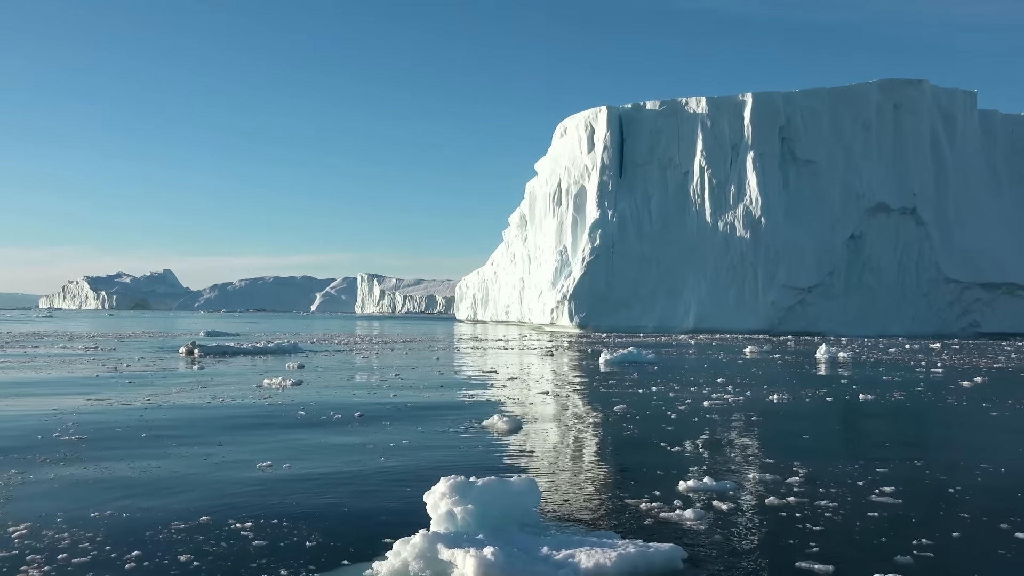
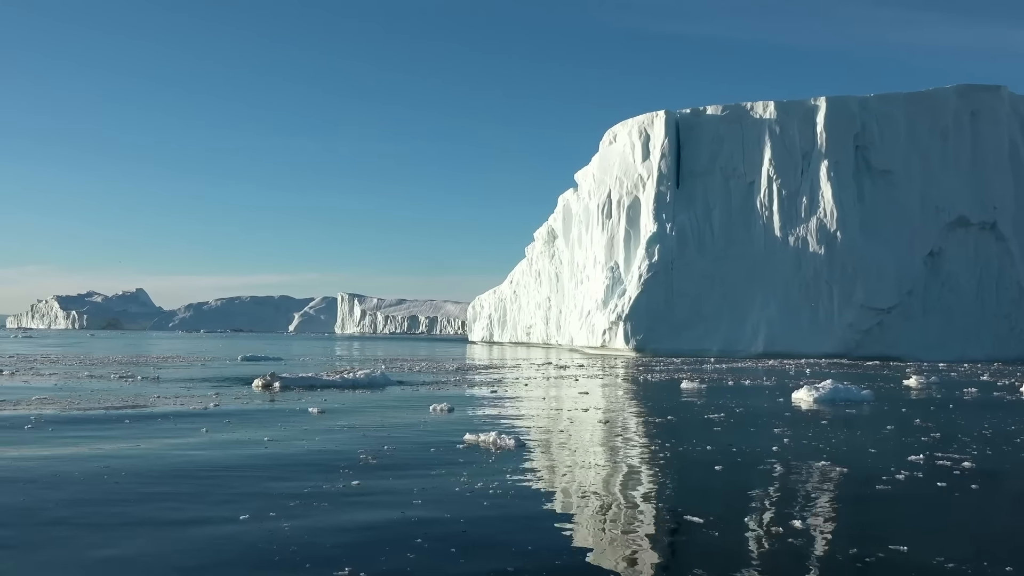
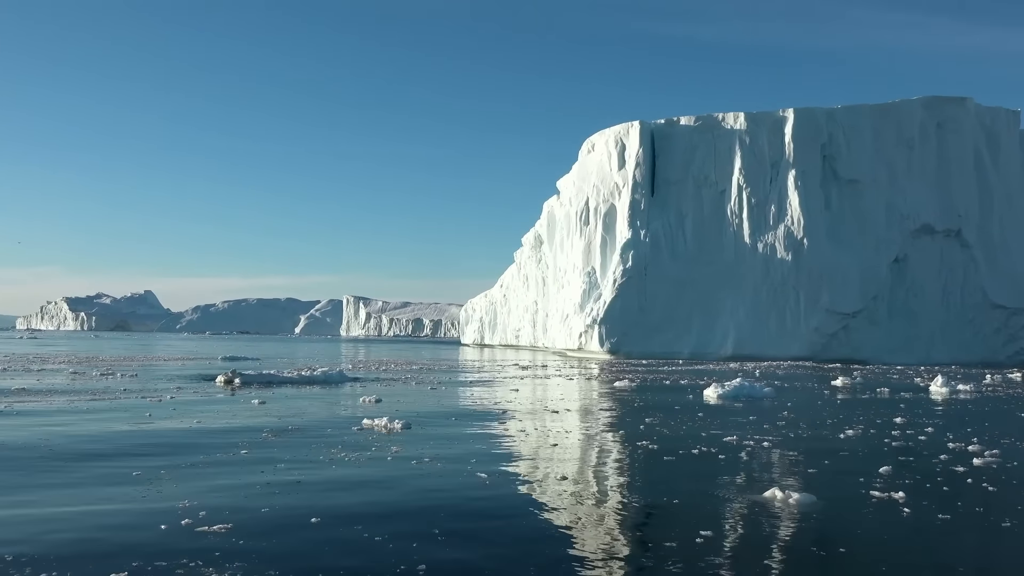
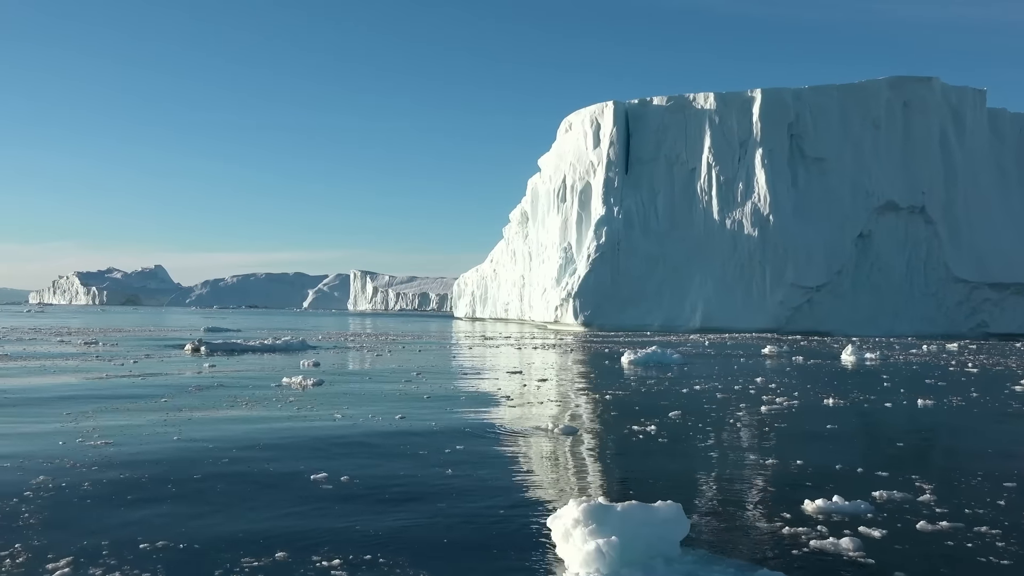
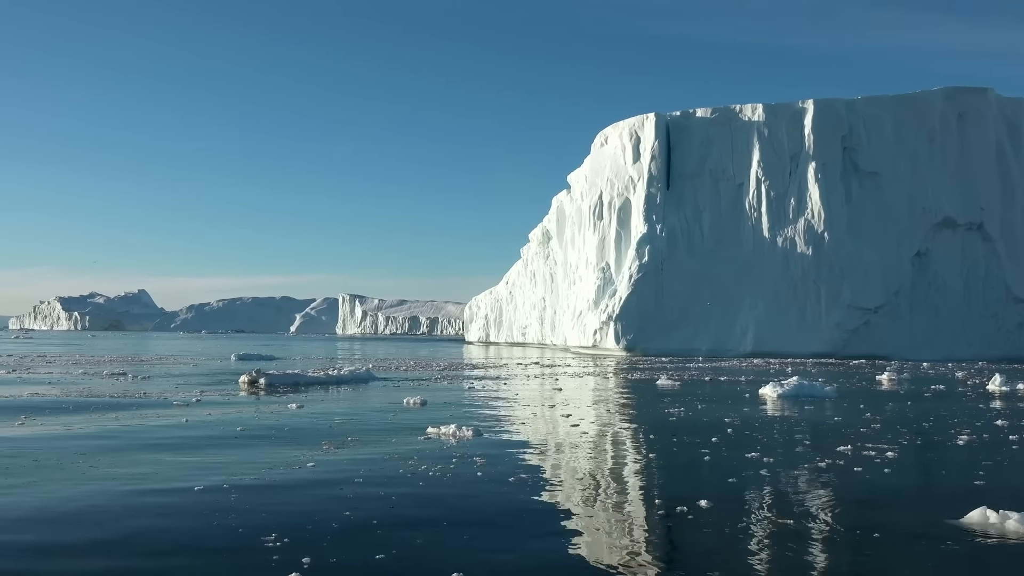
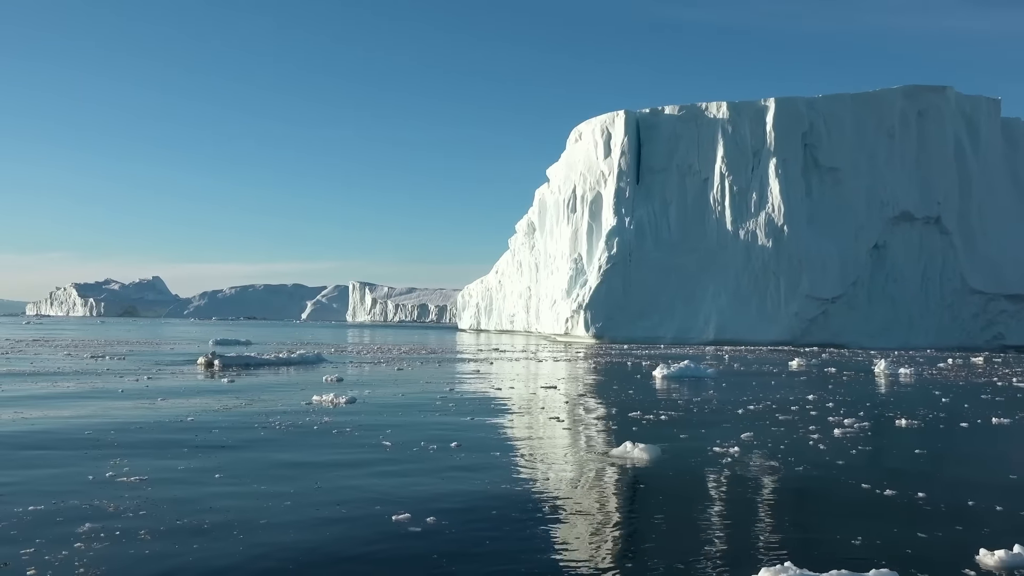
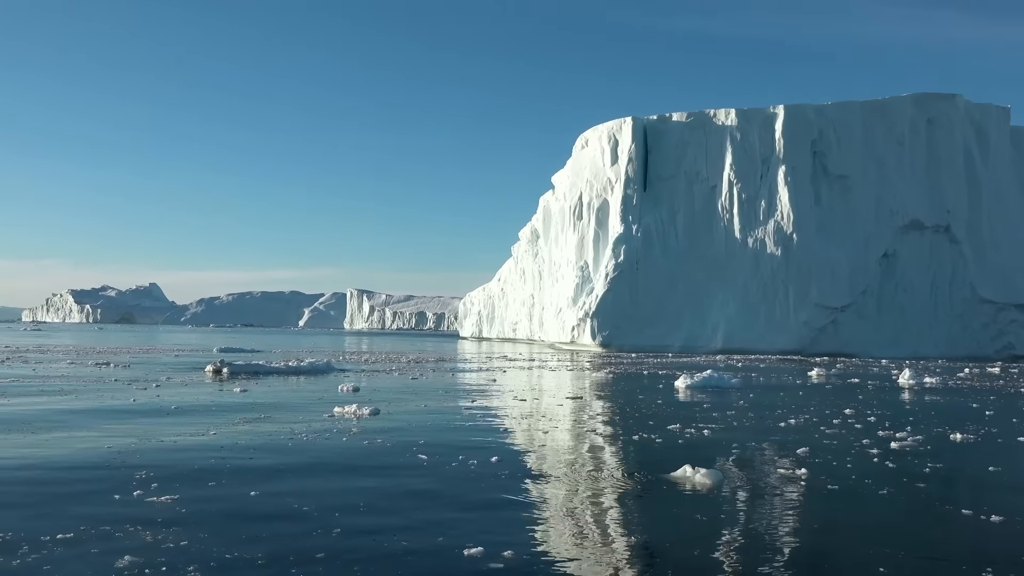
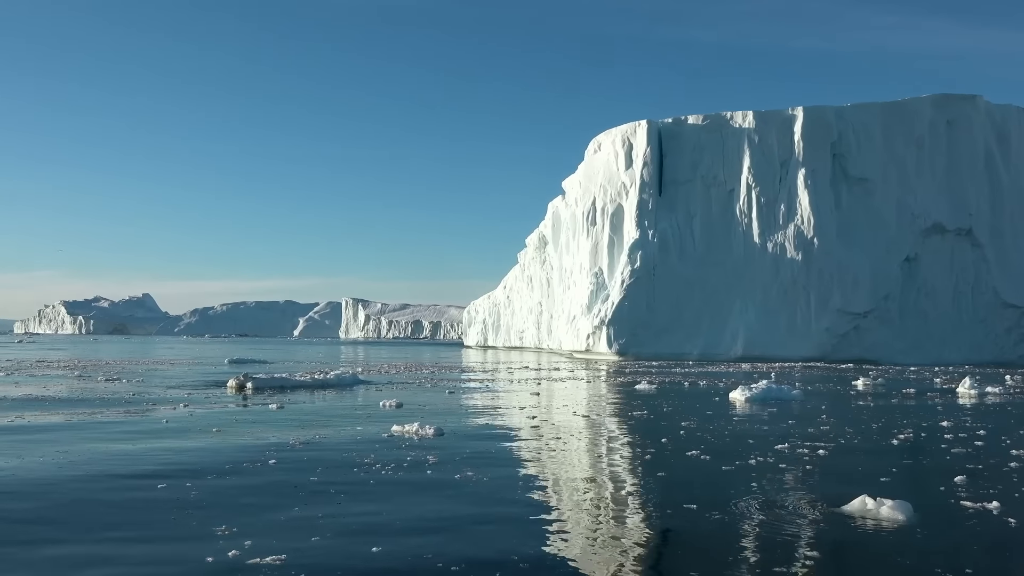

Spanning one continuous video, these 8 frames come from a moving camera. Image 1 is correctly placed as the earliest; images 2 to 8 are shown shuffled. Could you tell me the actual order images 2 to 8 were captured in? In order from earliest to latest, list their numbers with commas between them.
4, 6, 7, 3, 8, 5, 2
